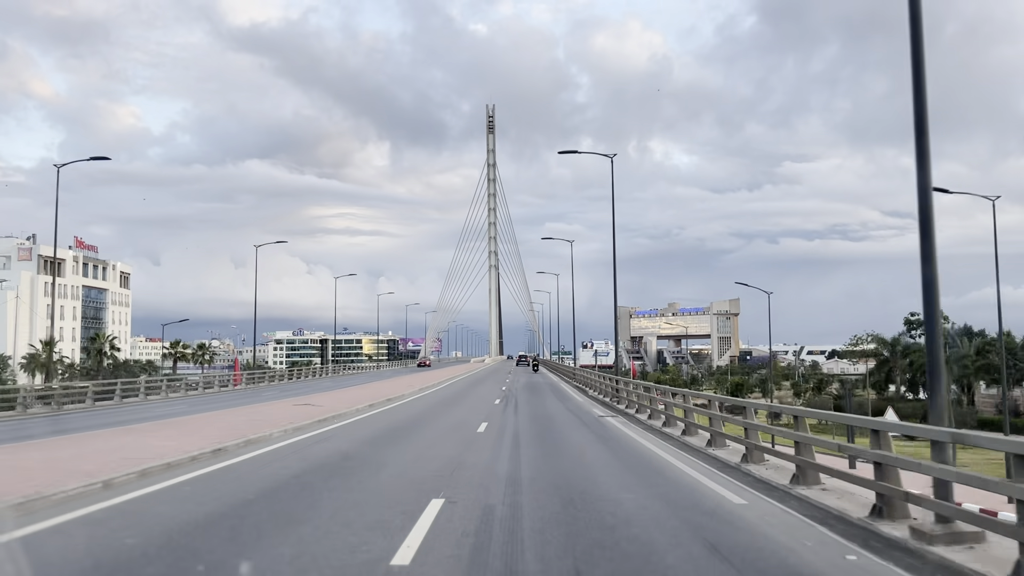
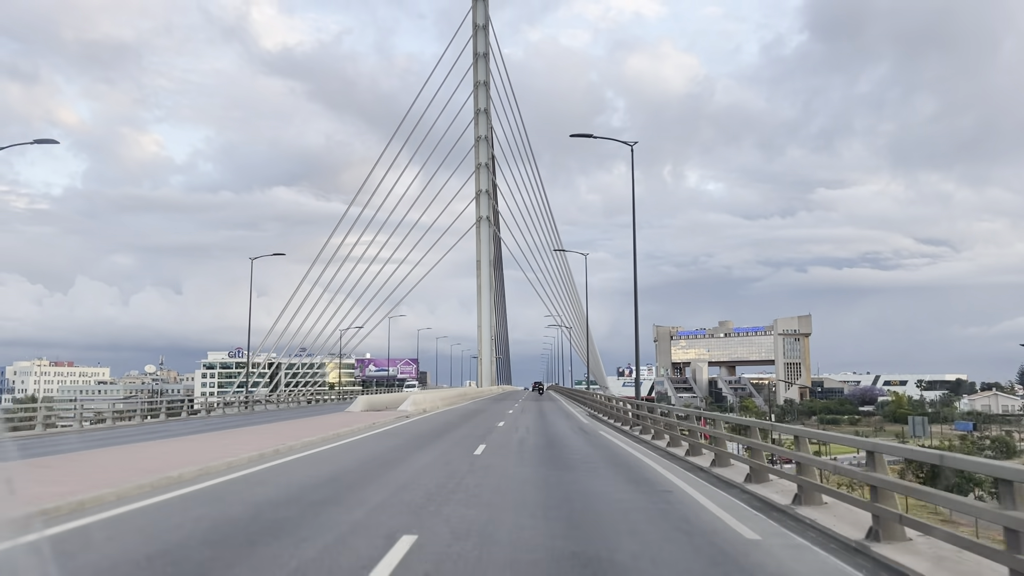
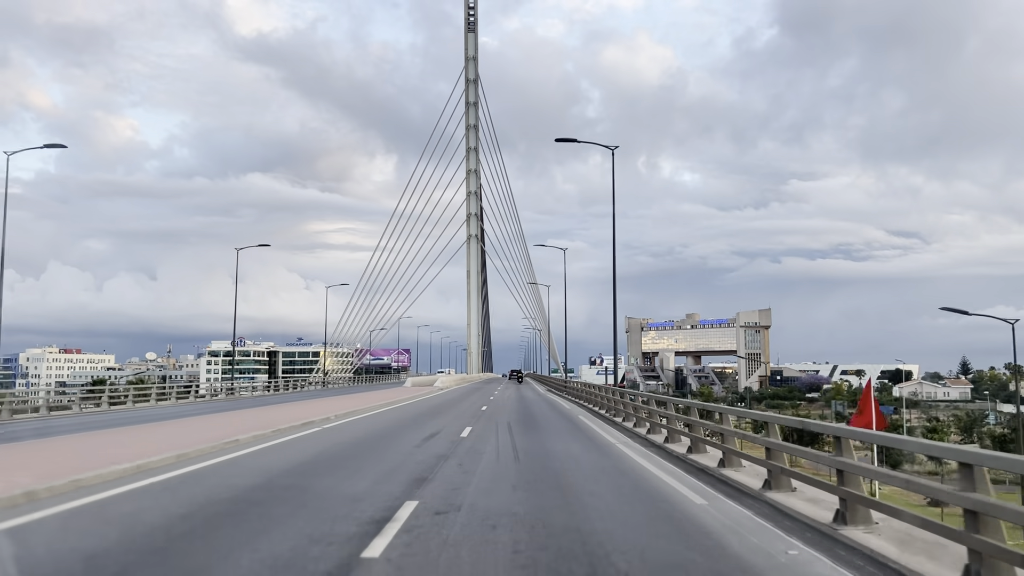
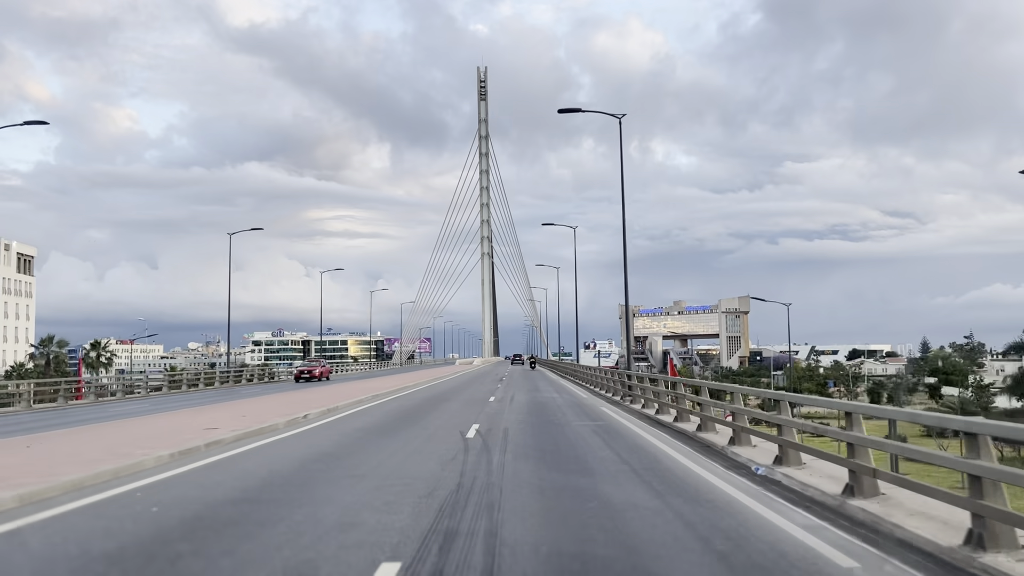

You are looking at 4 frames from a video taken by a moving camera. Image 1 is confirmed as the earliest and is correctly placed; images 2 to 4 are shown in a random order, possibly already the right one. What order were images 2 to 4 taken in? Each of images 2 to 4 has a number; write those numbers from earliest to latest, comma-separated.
4, 3, 2
